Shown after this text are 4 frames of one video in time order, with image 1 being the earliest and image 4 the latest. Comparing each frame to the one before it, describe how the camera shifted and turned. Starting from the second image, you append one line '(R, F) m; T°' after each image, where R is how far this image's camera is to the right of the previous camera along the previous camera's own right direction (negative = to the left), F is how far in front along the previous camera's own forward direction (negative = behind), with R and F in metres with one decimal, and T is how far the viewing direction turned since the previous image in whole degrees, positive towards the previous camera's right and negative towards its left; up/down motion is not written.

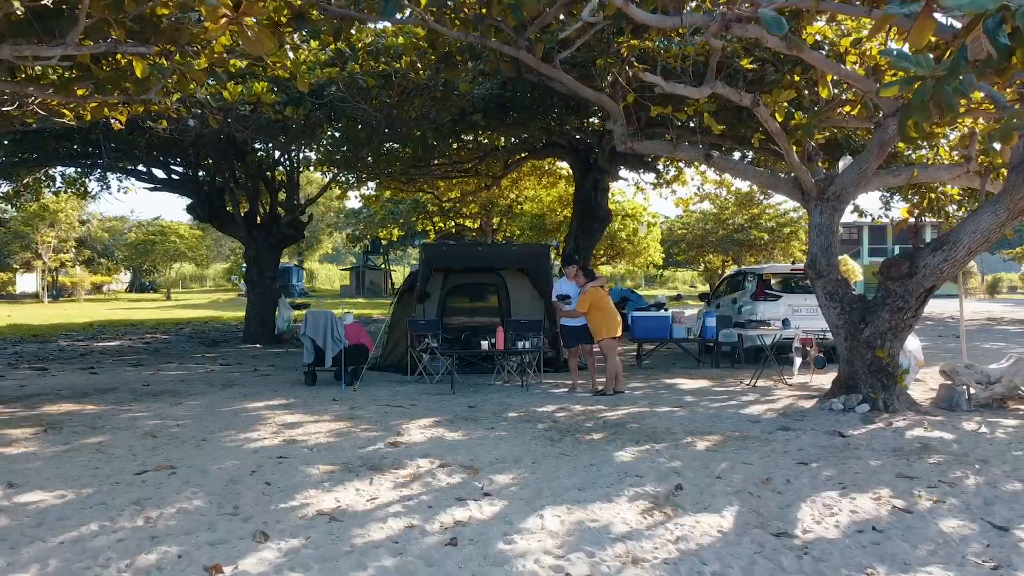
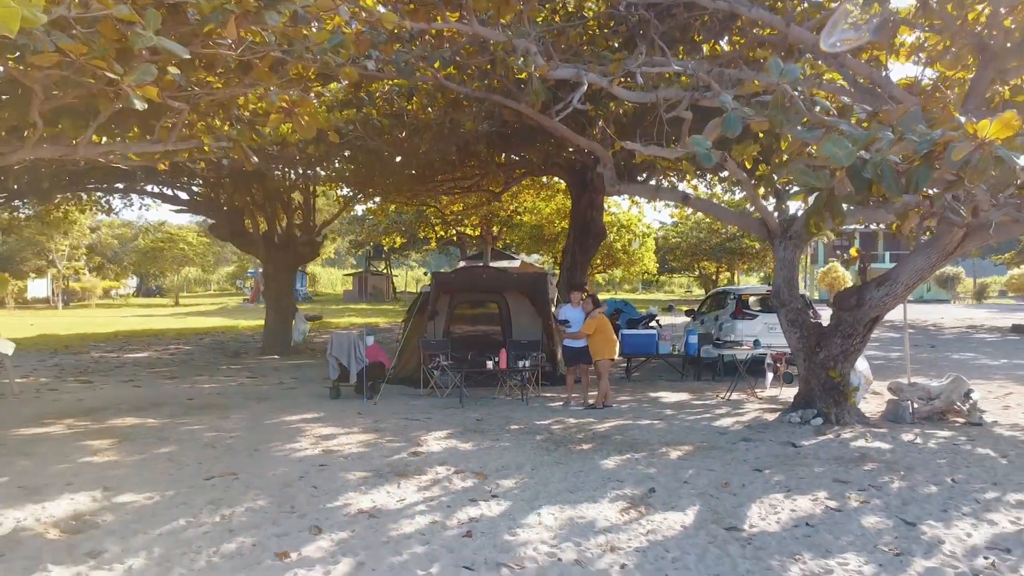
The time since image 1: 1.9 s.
(0.0, -1.2) m; 0°
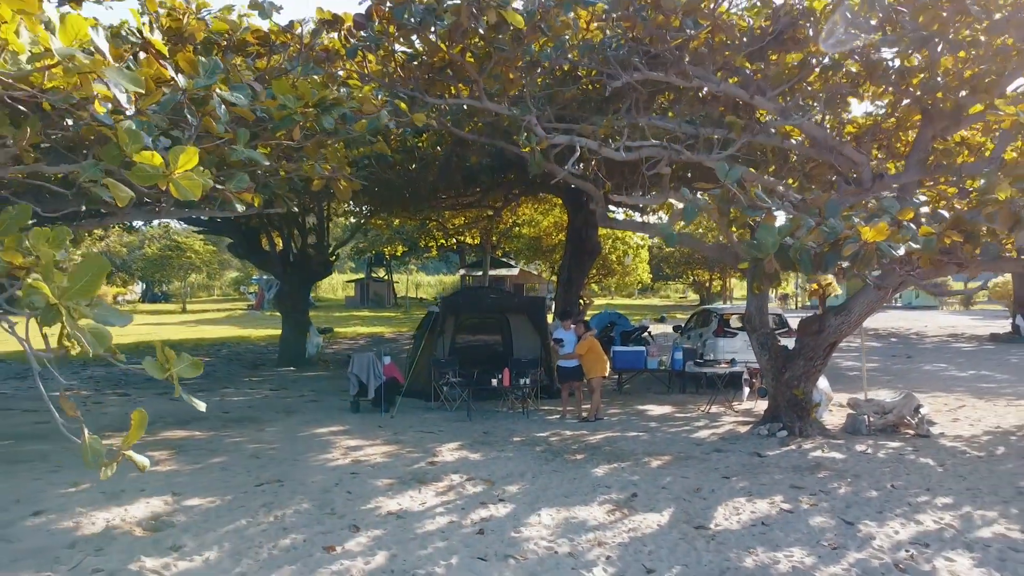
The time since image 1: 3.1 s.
(-0.1, -1.2) m; 0°
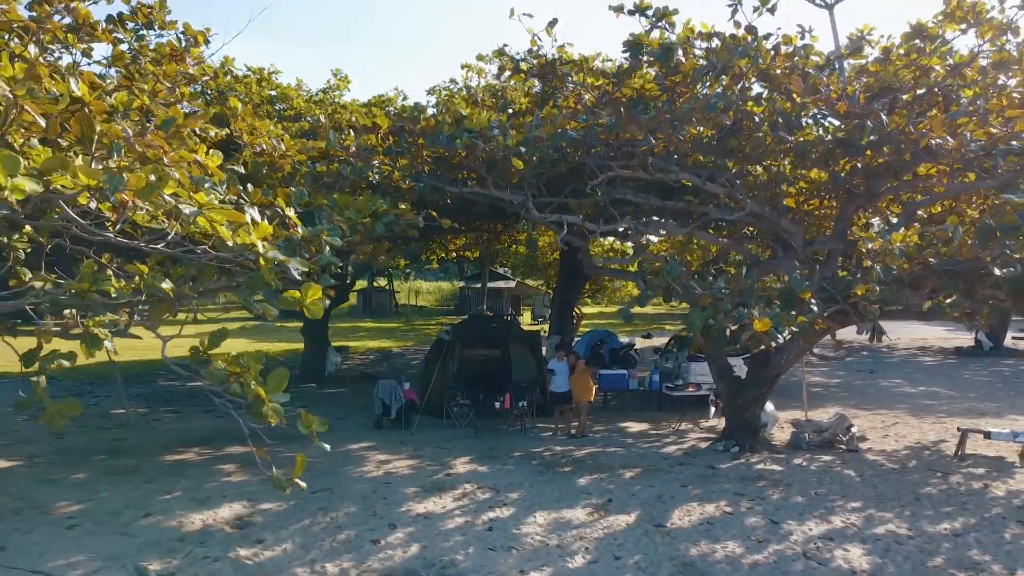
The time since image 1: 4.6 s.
(-0.1, -2.1) m; 0°
